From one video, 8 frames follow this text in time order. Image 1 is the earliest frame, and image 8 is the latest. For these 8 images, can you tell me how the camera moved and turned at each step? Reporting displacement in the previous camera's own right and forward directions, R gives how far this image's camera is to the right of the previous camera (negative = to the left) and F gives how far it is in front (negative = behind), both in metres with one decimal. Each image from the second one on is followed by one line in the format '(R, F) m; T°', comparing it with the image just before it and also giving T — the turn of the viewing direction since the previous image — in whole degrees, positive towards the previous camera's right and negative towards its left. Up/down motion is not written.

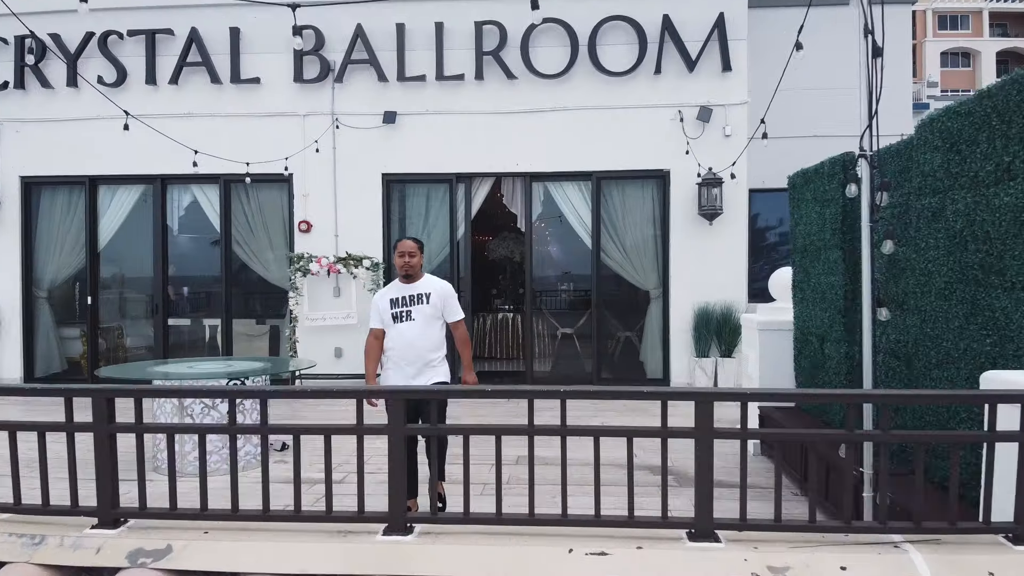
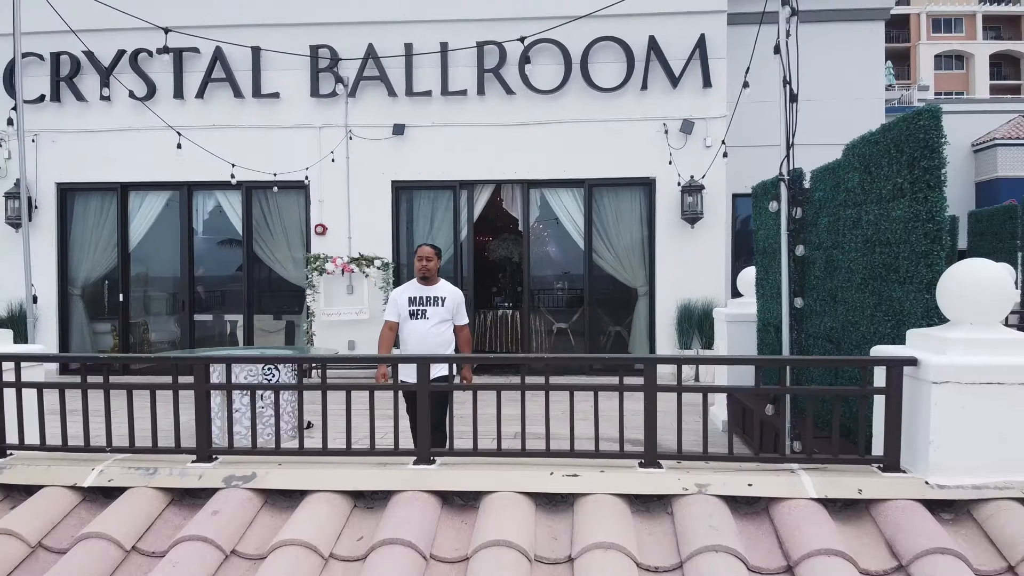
(0.0, -0.7) m; 0°
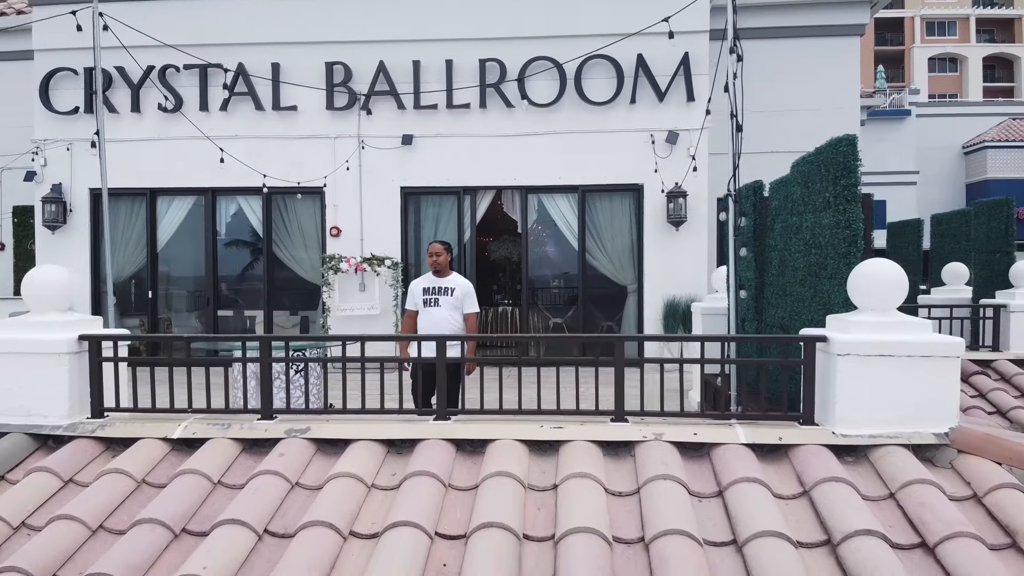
(0.0, -0.7) m; 0°
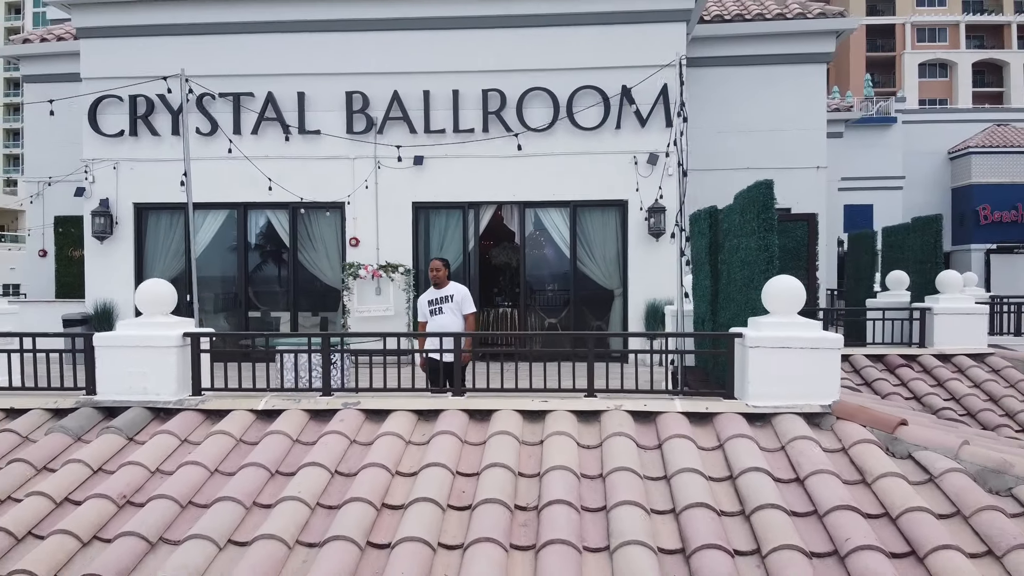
(0.0, -1.1) m; 0°
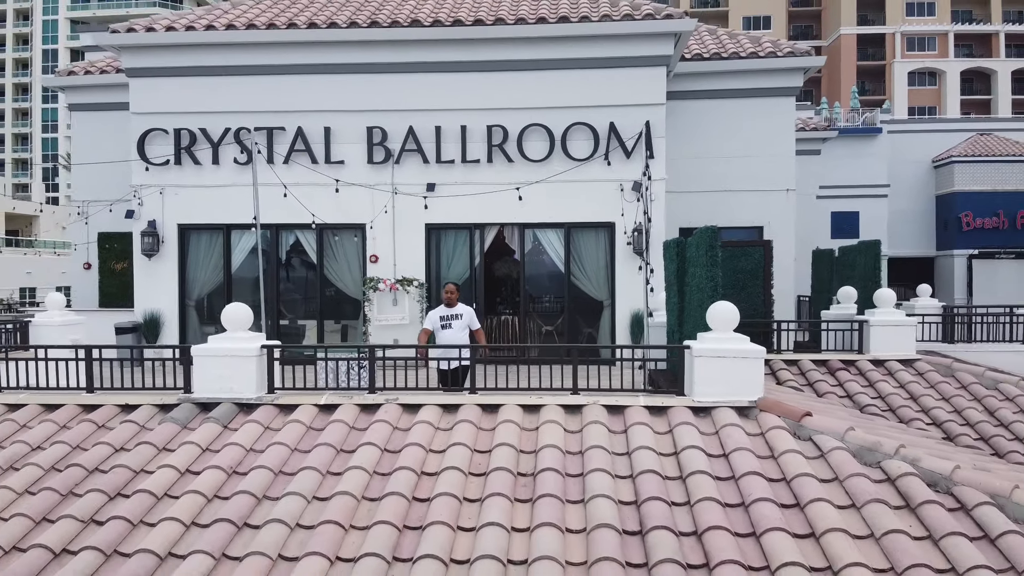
(0.0, -1.4) m; 0°
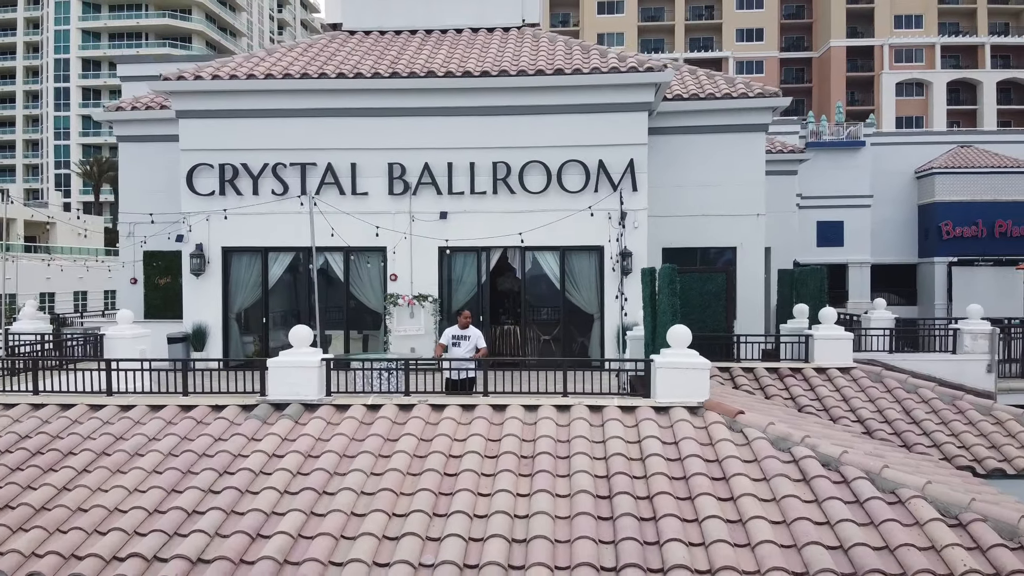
(0.0, -1.7) m; 0°
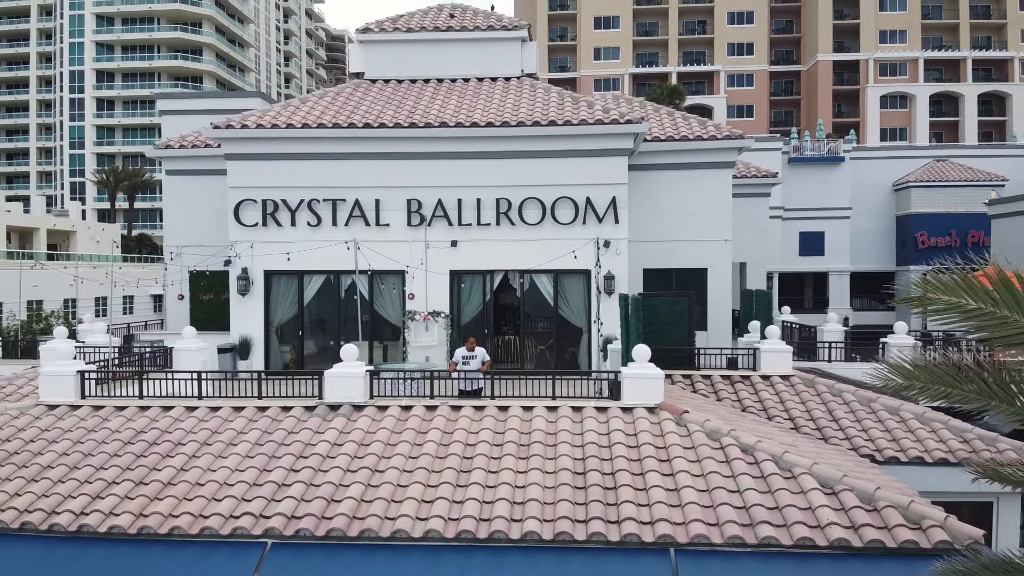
(0.0, -2.3) m; 0°
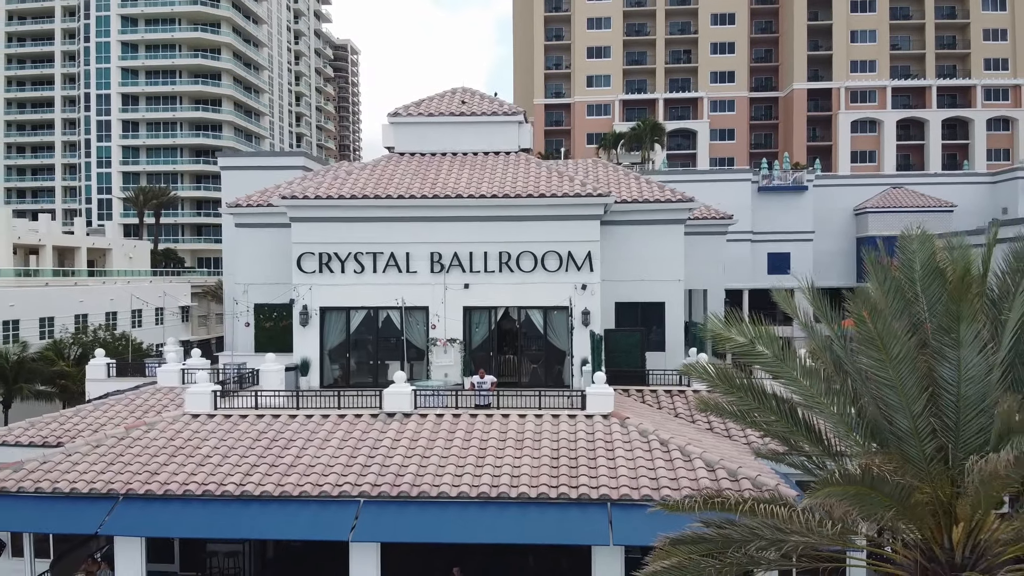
(0.0, -4.7) m; 0°
